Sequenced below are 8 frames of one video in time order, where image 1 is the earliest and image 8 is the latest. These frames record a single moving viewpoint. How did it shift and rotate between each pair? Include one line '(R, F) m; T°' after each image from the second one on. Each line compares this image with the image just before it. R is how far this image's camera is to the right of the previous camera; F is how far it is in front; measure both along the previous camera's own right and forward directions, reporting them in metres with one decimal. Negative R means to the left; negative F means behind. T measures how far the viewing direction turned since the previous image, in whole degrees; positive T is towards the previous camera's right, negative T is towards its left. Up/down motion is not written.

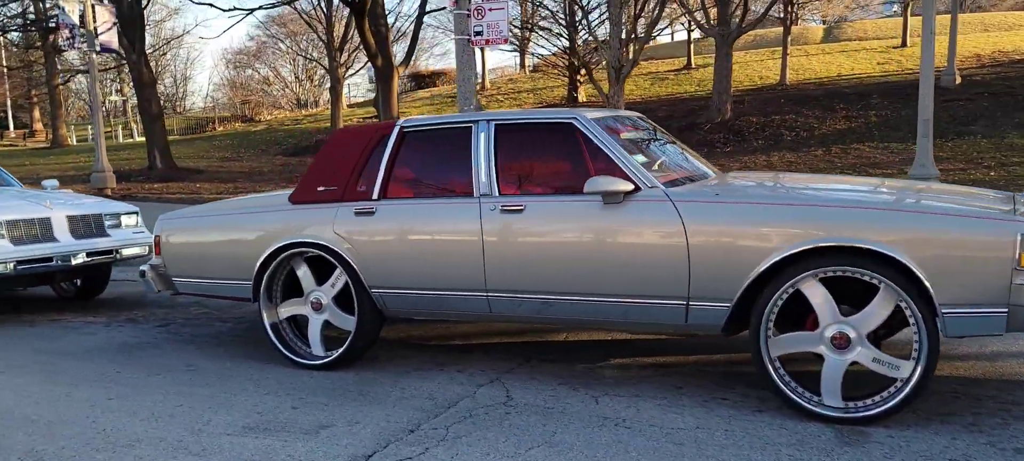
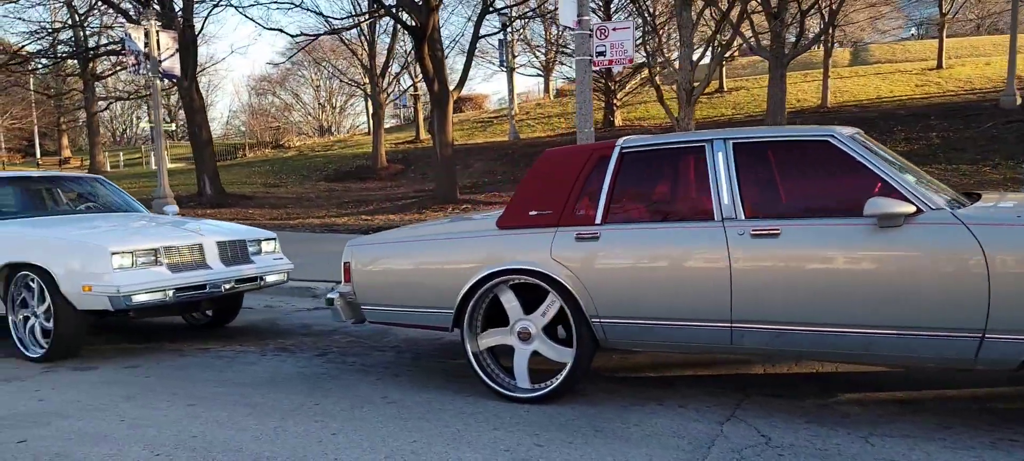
(-1.4, +0.2) m; -1°
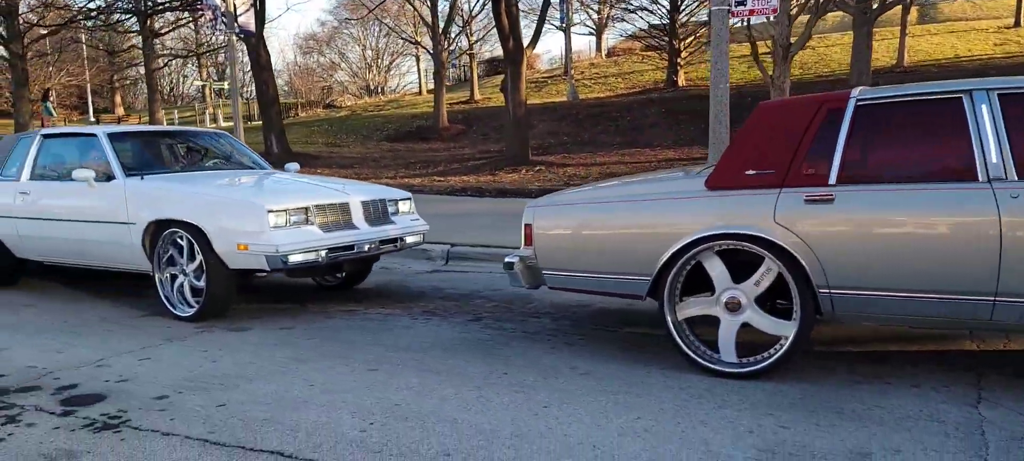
(-1.1, +0.3) m; -3°
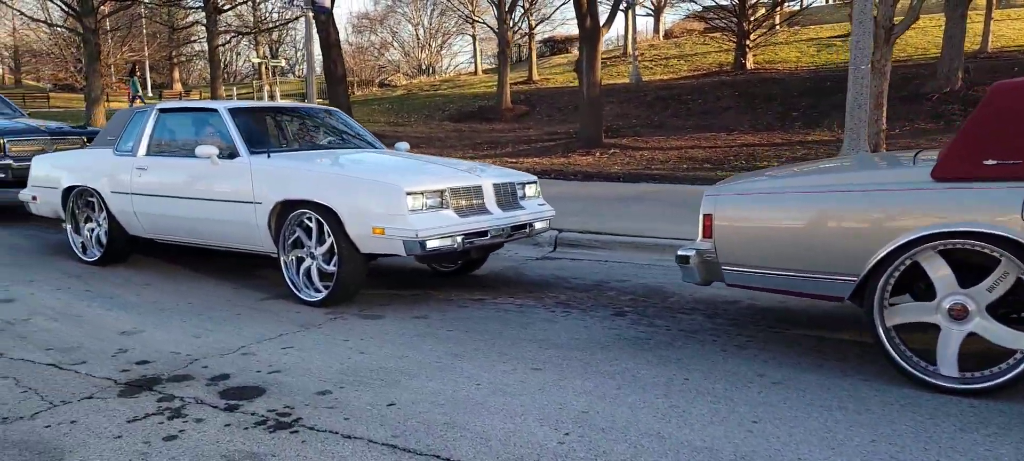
(-0.8, +0.4) m; -3°
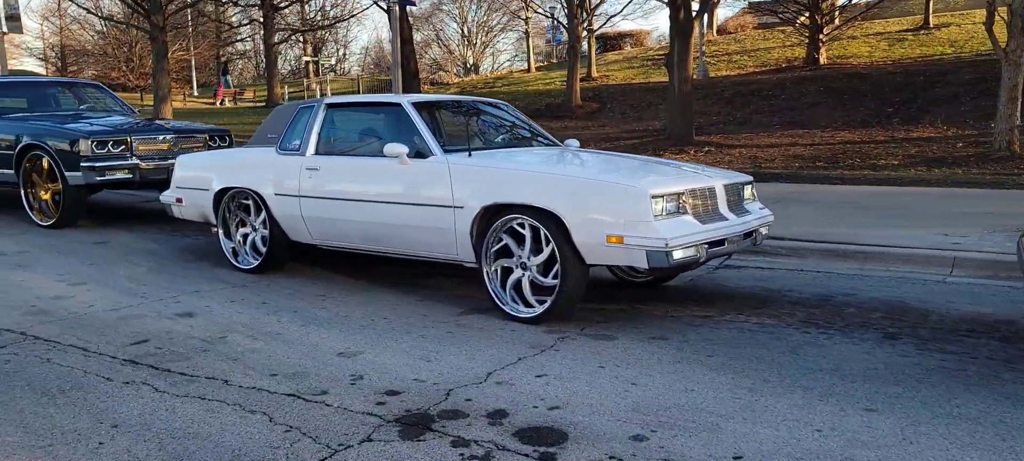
(-1.5, +0.7) m; -3°
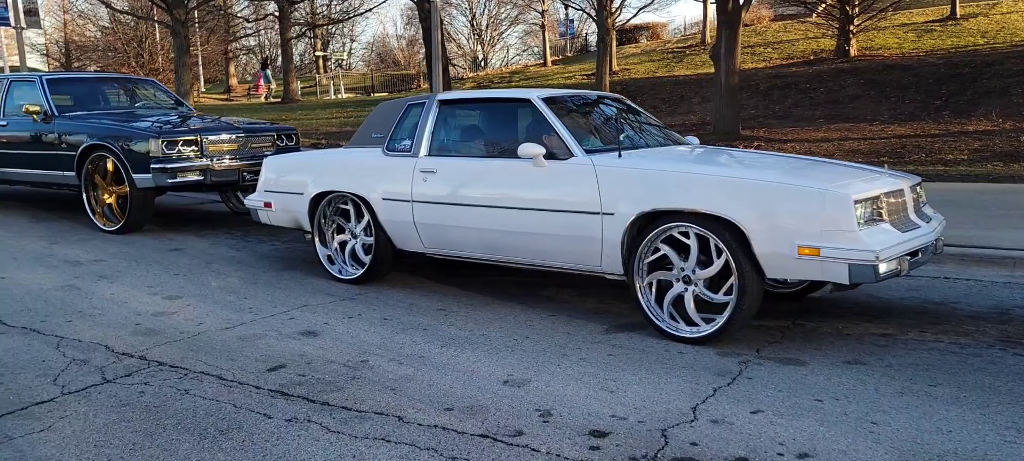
(-1.1, +0.5) m; 0°
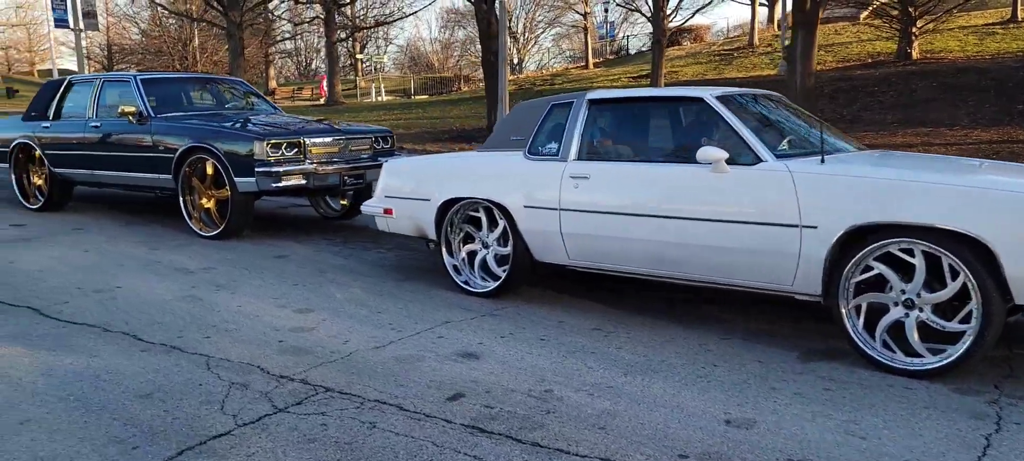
(-1.0, +0.5) m; -2°
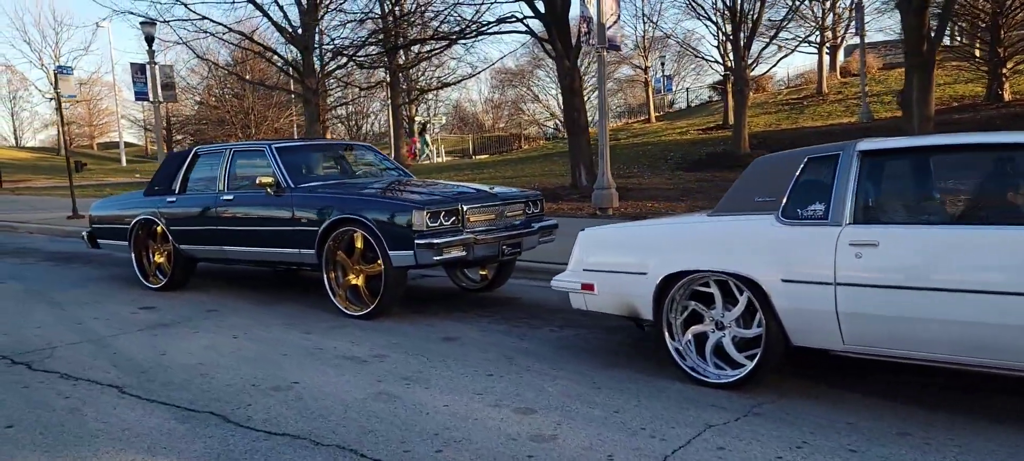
(-1.4, +0.8) m; -4°
